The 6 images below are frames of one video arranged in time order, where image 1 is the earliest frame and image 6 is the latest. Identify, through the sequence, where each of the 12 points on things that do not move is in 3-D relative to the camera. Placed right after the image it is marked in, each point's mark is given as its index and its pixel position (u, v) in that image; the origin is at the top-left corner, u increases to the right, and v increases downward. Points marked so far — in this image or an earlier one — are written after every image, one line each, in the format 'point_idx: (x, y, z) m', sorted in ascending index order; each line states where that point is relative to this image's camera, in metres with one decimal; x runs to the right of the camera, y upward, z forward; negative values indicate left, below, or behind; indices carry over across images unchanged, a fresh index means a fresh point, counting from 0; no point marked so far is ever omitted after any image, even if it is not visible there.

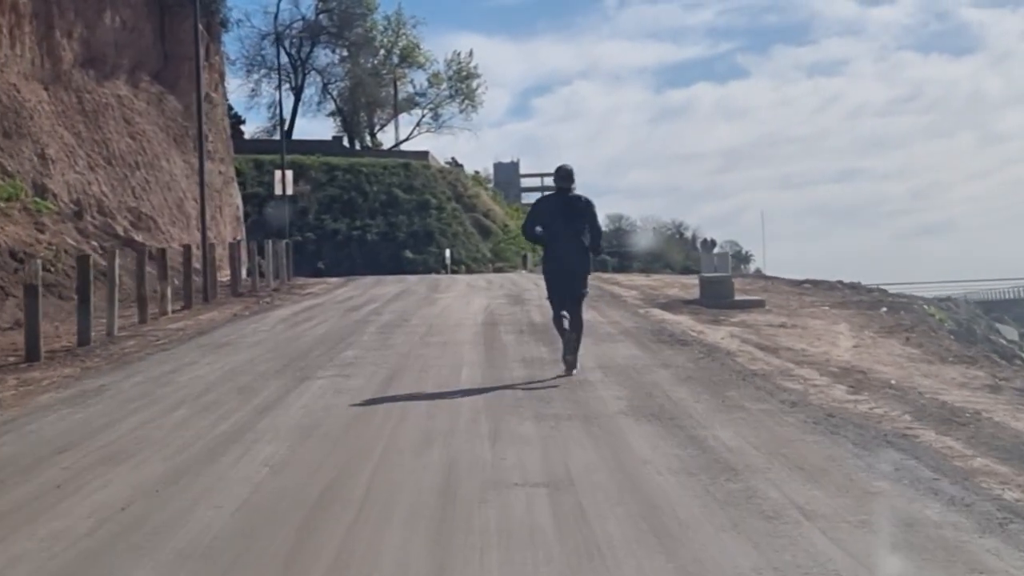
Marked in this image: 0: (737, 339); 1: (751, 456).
0: (+2.9, -0.7, +17.8) m
1: (+1.5, -1.1, +8.7) m
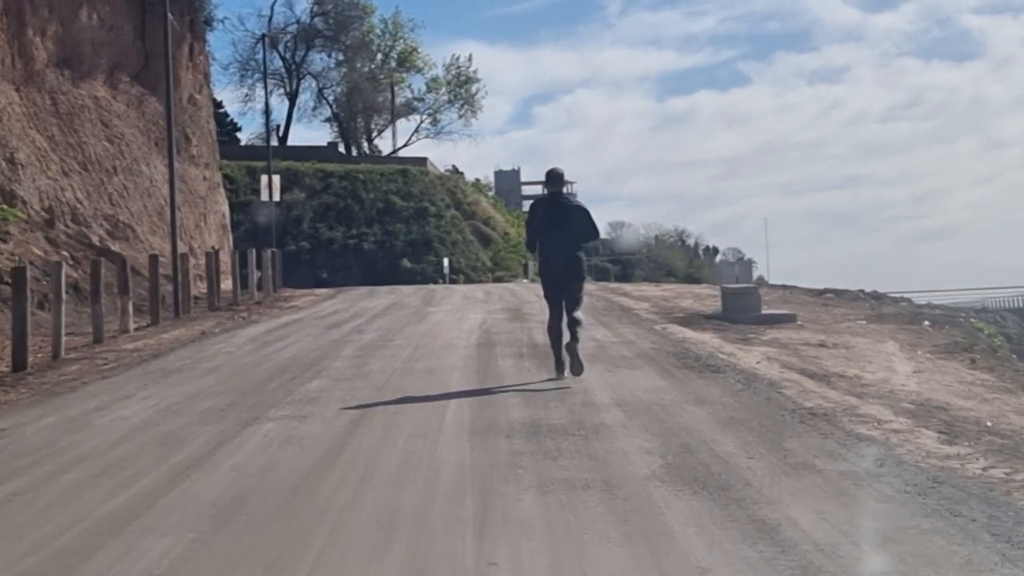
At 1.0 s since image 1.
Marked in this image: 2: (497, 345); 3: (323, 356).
0: (+2.9, -0.8, +15.1) m
1: (+1.5, -1.2, +6.0) m
2: (-0.2, -0.7, +17.7) m
3: (-2.4, -0.8, +17.3) m
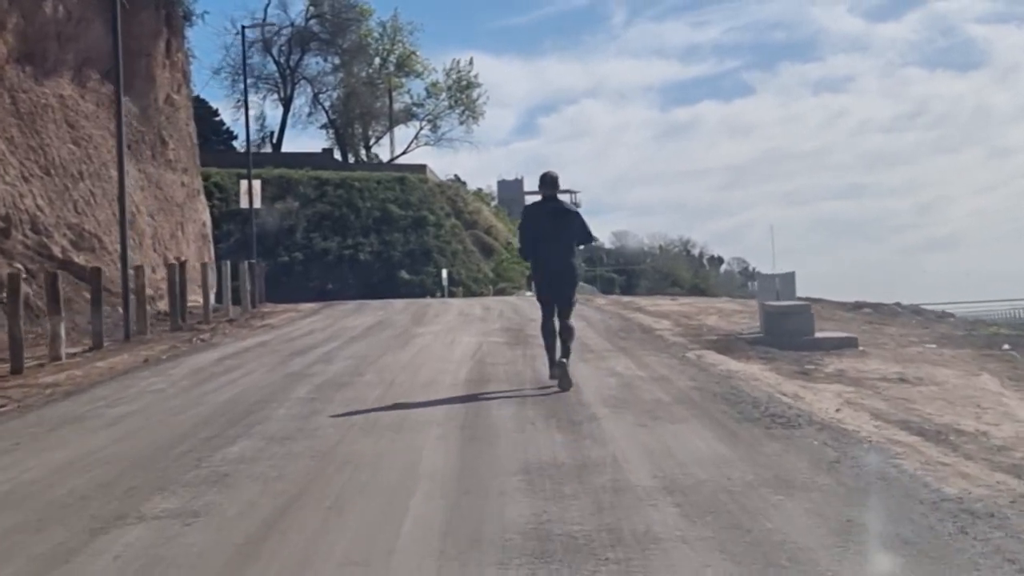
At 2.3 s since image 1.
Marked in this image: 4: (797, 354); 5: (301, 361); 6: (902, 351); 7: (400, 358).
0: (+2.9, -1.0, +11.4) m
1: (+1.5, -1.3, +2.2) m
2: (-0.2, -1.0, +14.0) m
3: (-2.4, -1.1, +13.5) m
4: (+3.5, -0.8, +16.8) m
5: (-2.8, -1.0, +17.8) m
6: (+5.2, -0.8, +18.2) m
7: (-1.4, -0.9, +17.6) m
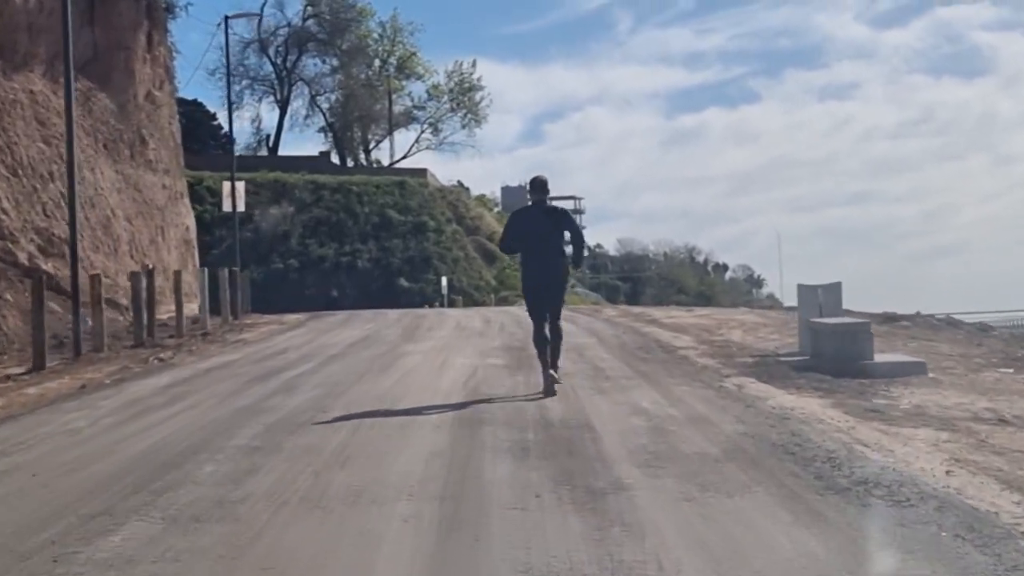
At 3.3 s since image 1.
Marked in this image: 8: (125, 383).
0: (+2.9, -1.2, +8.5) m
1: (+1.4, -1.4, -0.7) m
2: (-0.2, -1.1, +11.1) m
3: (-2.4, -1.2, +10.6) m
4: (+3.5, -1.0, +13.9) m
5: (-2.8, -1.1, +14.9) m
6: (+5.2, -1.0, +15.2) m
7: (-1.4, -1.1, +14.7) m
8: (-4.9, -1.2, +17.3) m
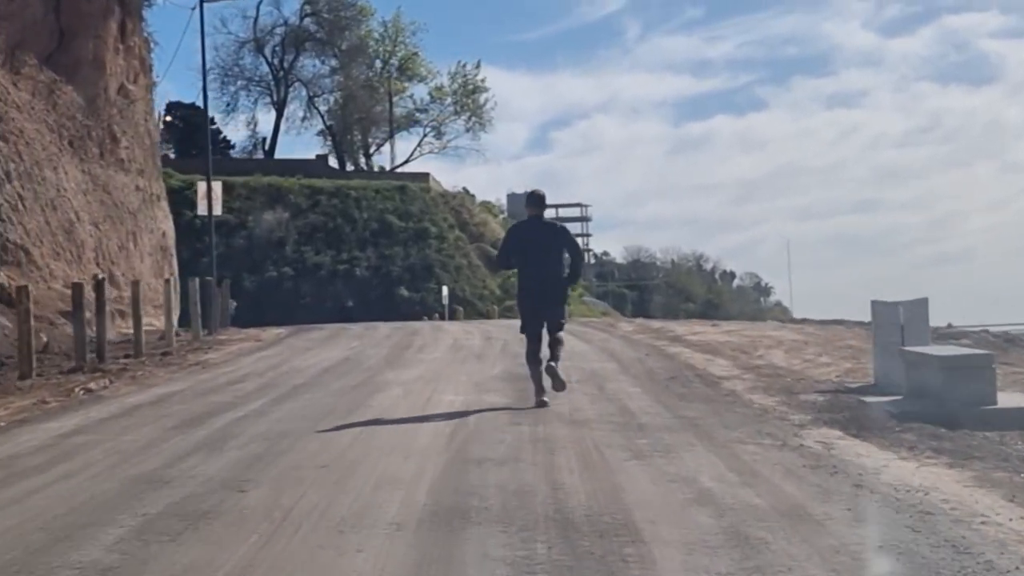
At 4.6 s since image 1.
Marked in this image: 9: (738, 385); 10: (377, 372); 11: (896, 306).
0: (+2.9, -1.3, +4.7) m
1: (+1.4, -1.5, -4.4) m
2: (-0.2, -1.2, +7.4) m
3: (-2.4, -1.3, +6.9) m
4: (+3.5, -1.1, +10.2) m
5: (-2.7, -1.3, +11.2) m
6: (+5.2, -1.2, +11.5) m
7: (-1.4, -1.2, +11.0) m
8: (-4.9, -1.4, +13.6) m
9: (+2.6, -1.1, +15.4) m
10: (-1.8, -1.1, +18.4) m
11: (+4.2, -0.2, +14.9) m
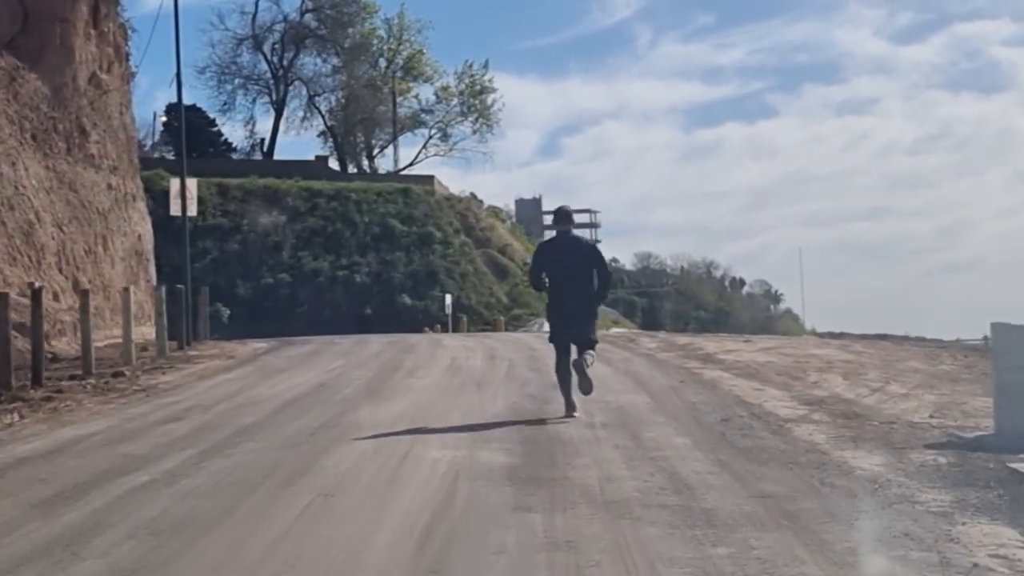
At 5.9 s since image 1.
0: (+2.9, -1.4, +1.1) m
1: (+1.3, -1.5, -8.1) m
2: (-0.2, -1.3, +3.7) m
3: (-2.4, -1.4, +3.3) m
4: (+3.5, -1.3, +6.5) m
5: (-2.7, -1.4, +7.6) m
6: (+5.3, -1.3, +7.8) m
7: (-1.4, -1.3, +7.4) m
8: (-4.8, -1.5, +10.0) m
9: (+2.6, -1.2, +11.8) m
10: (-1.7, -1.3, +14.8) m
11: (+4.2, -0.4, +11.2) m
